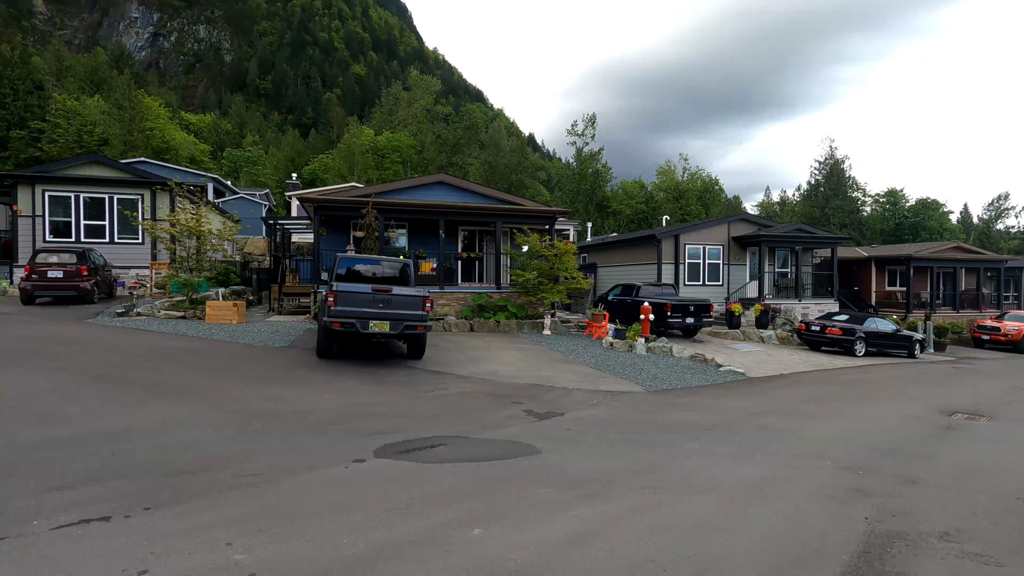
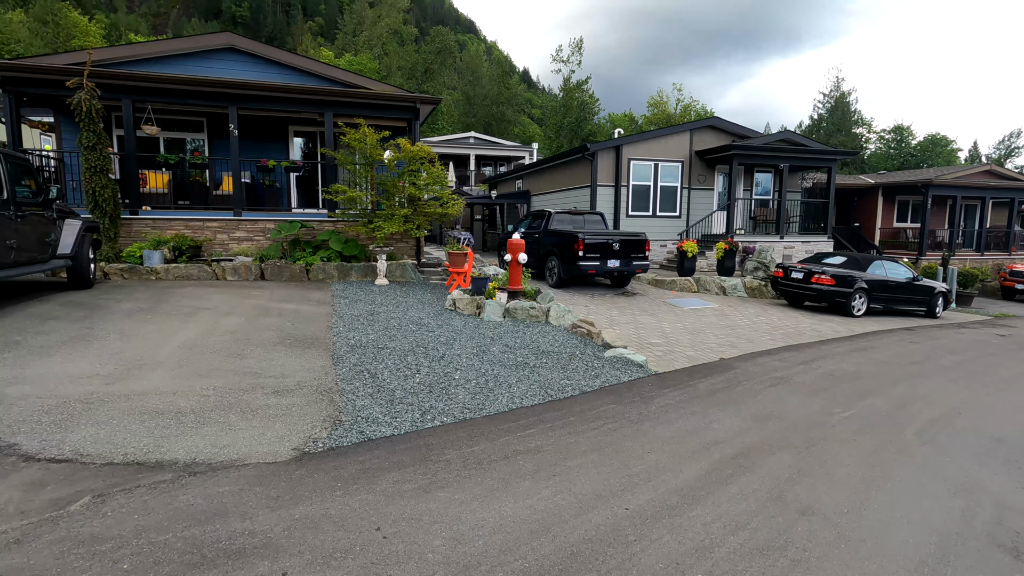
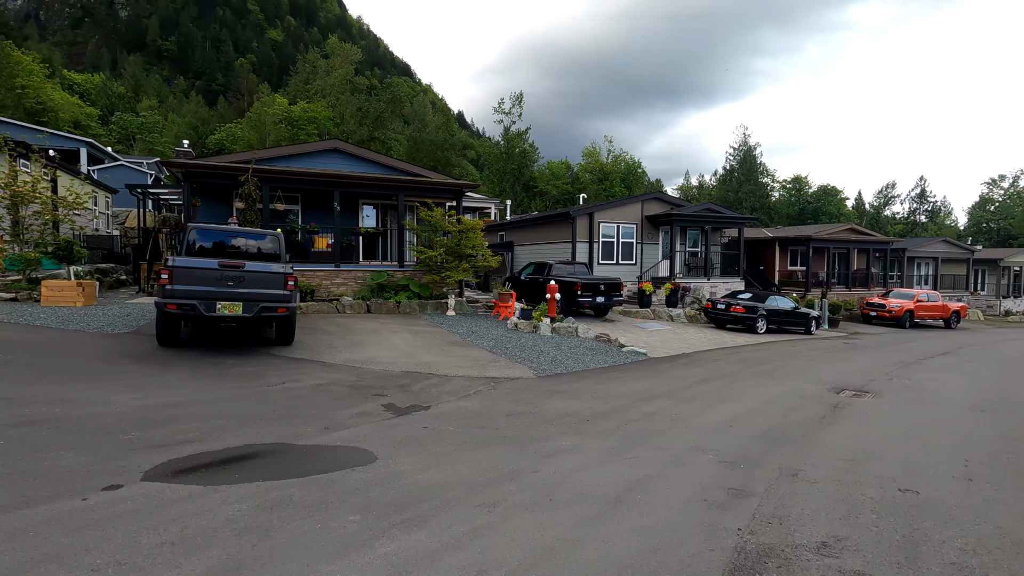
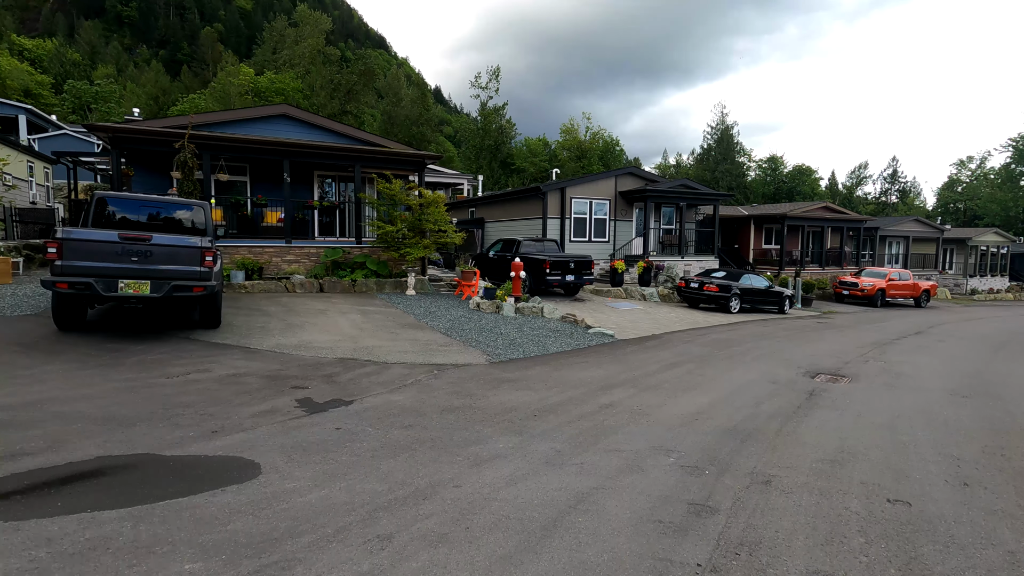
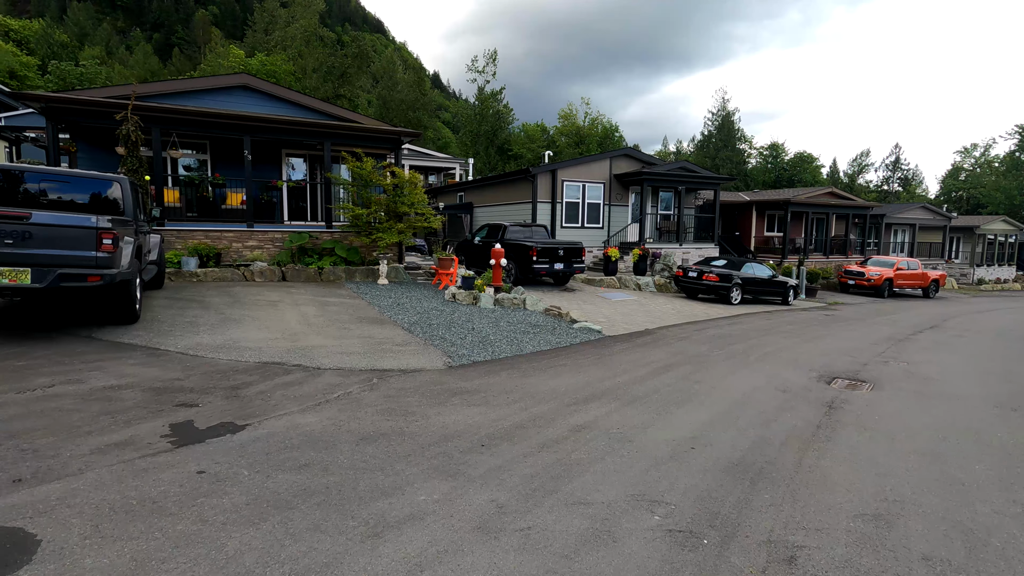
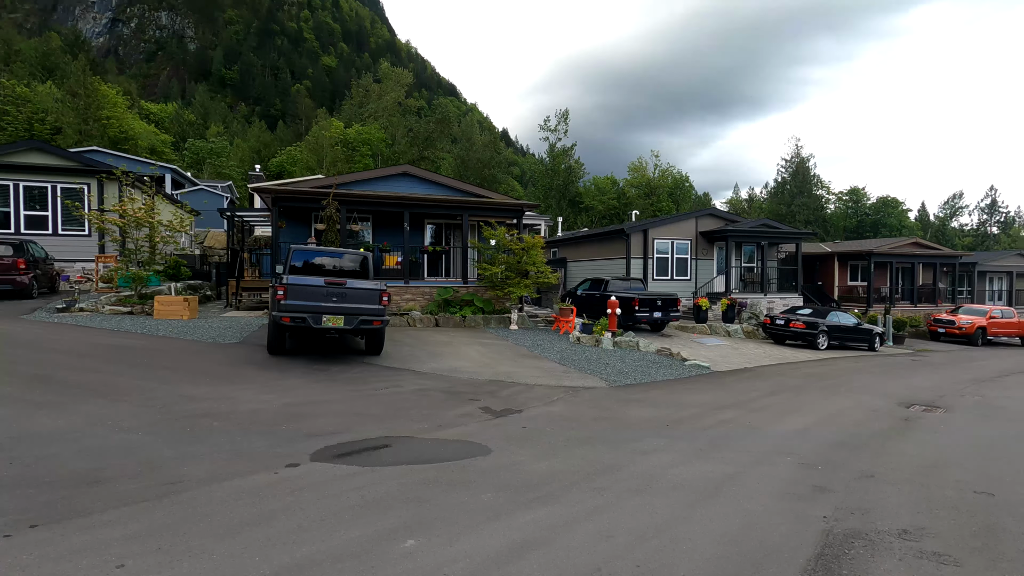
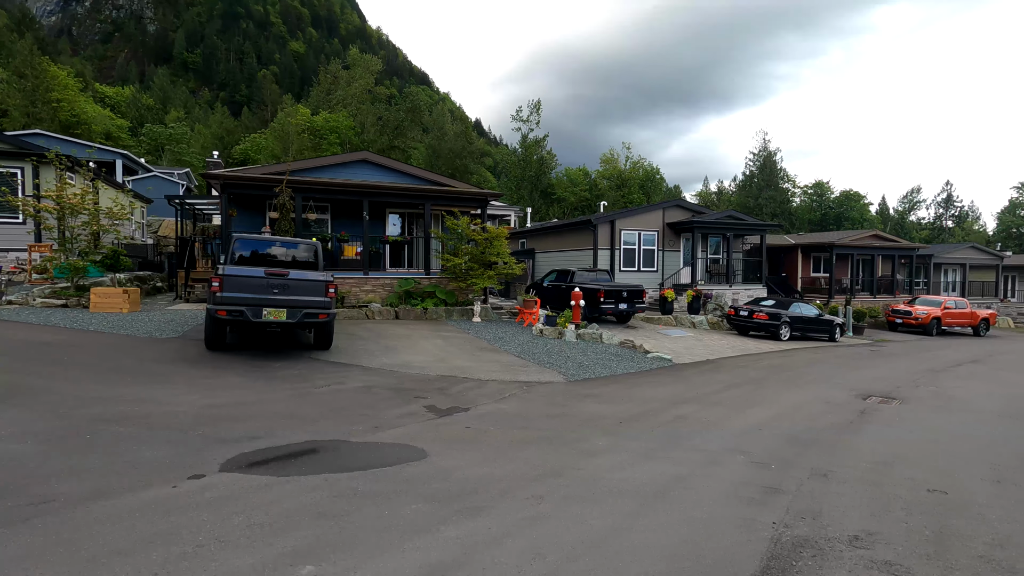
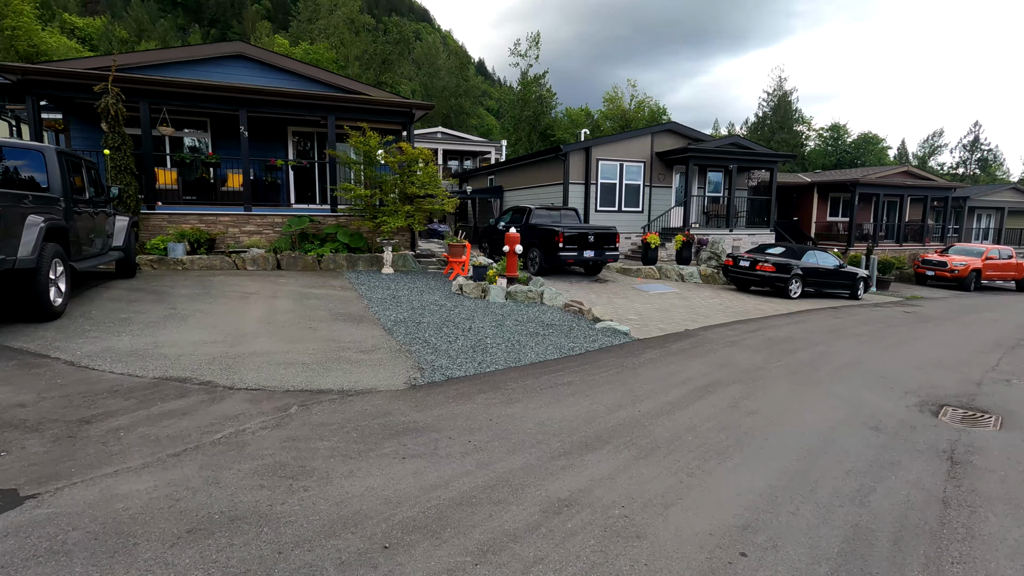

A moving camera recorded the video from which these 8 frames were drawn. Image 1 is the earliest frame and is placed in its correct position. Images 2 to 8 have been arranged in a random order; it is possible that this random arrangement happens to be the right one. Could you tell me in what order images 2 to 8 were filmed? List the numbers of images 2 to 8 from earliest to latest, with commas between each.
6, 7, 3, 4, 5, 8, 2
